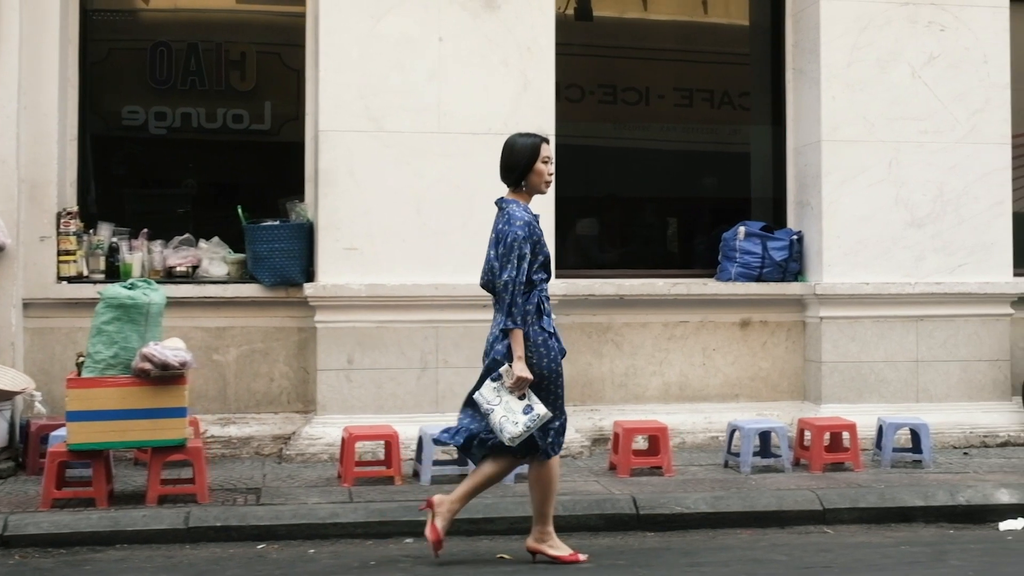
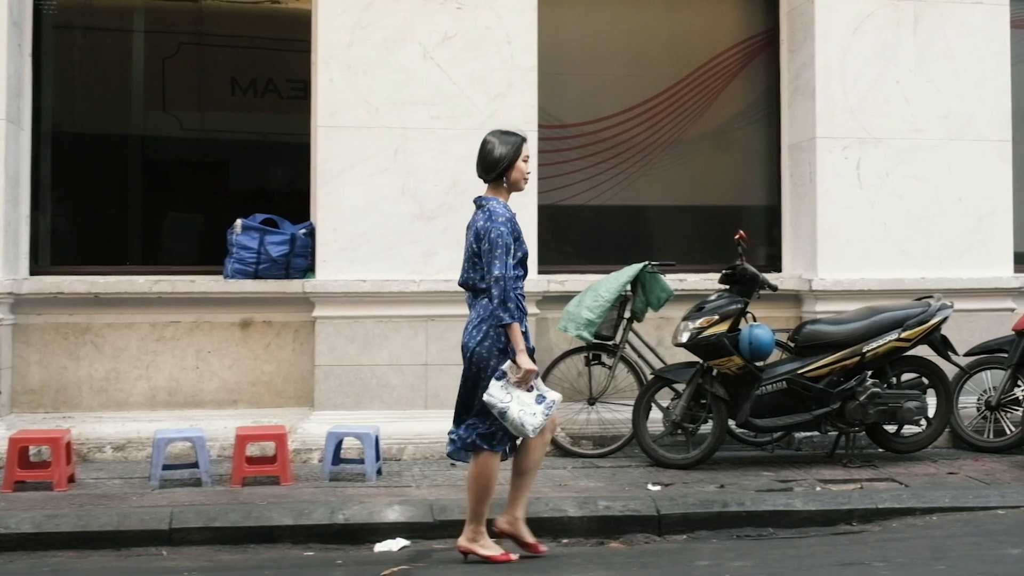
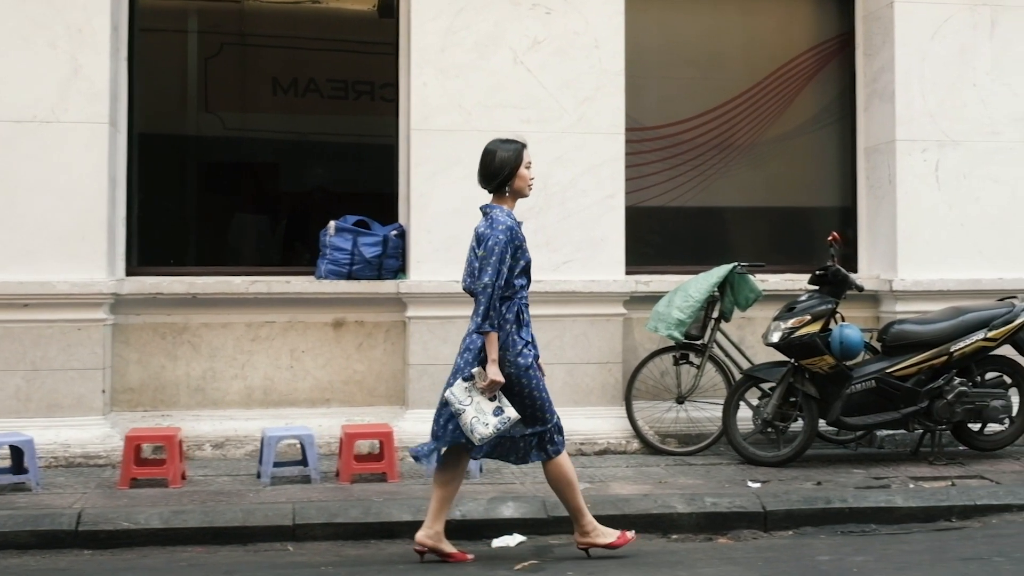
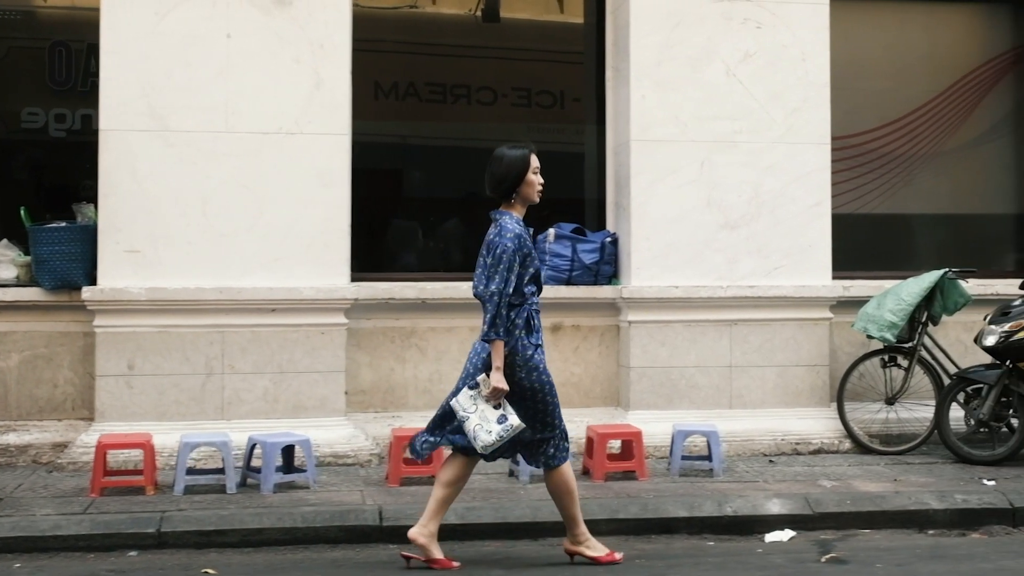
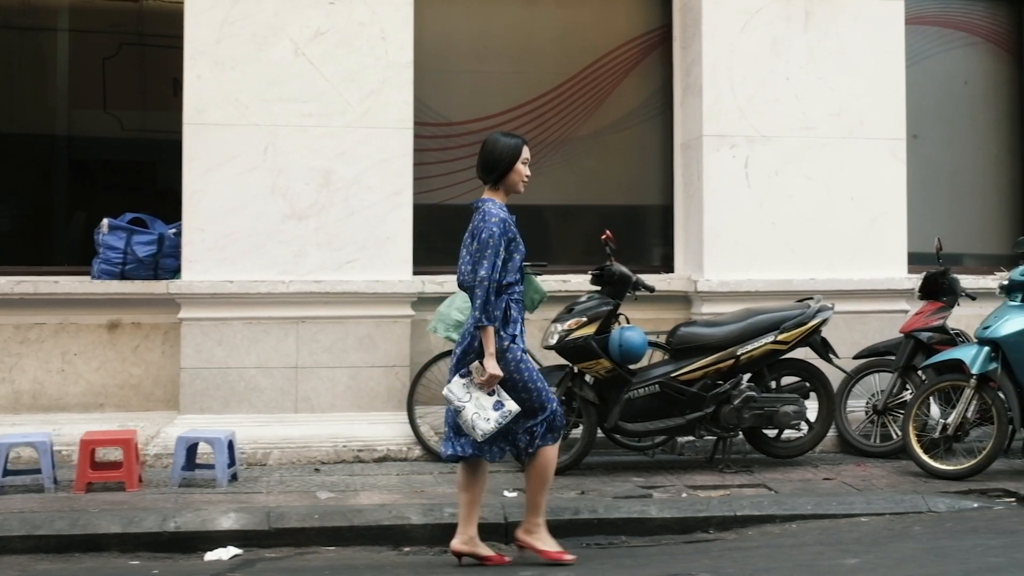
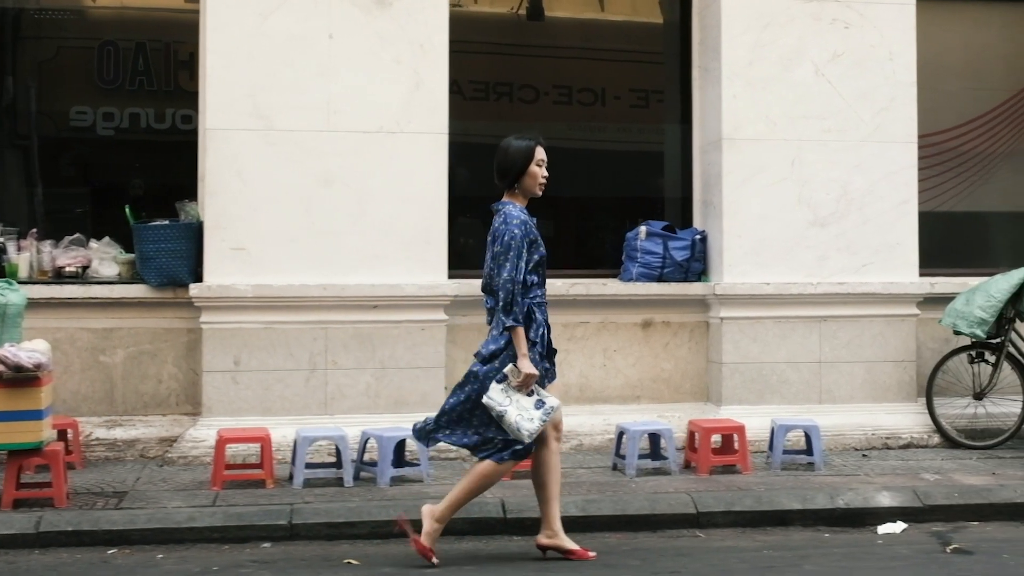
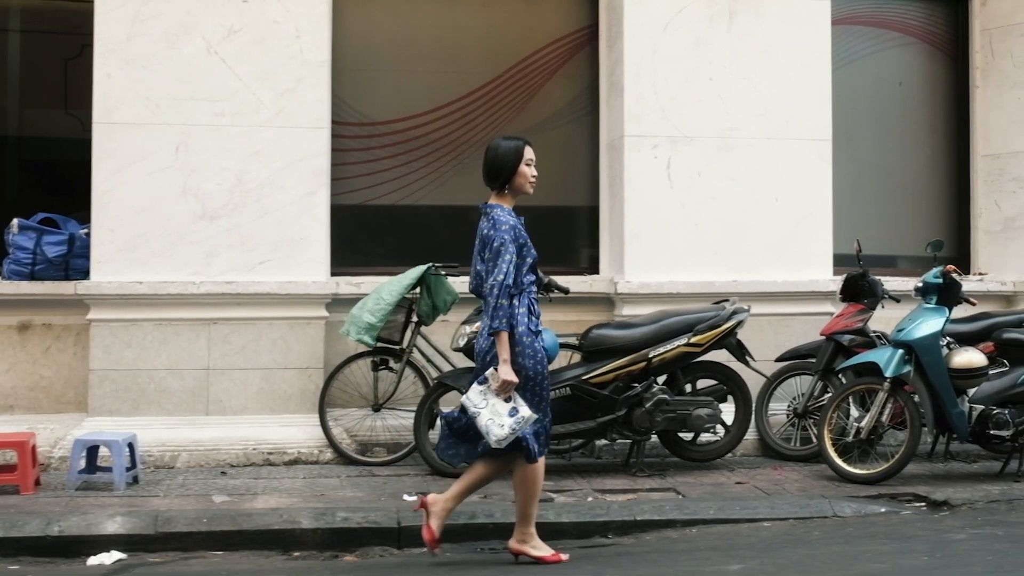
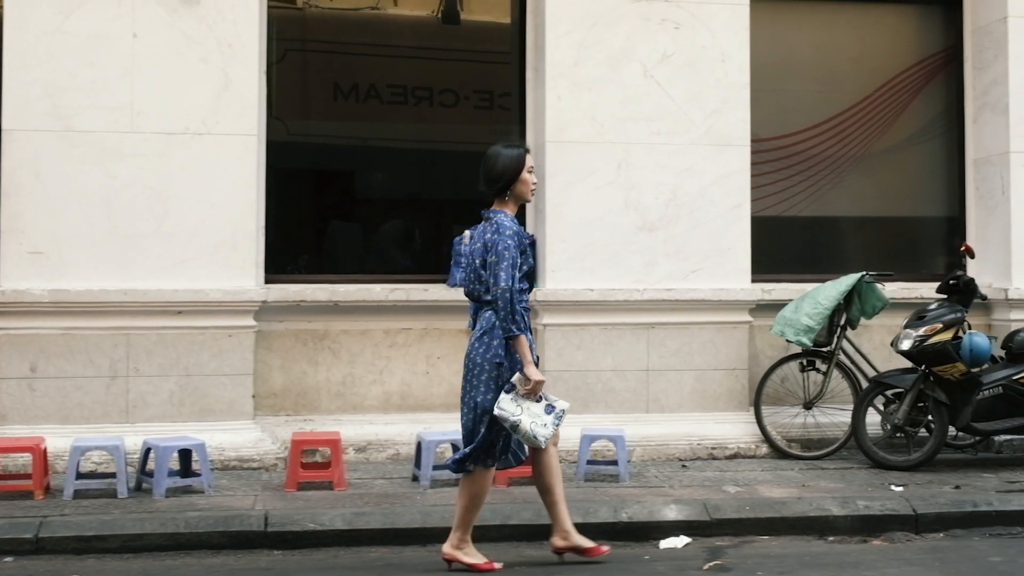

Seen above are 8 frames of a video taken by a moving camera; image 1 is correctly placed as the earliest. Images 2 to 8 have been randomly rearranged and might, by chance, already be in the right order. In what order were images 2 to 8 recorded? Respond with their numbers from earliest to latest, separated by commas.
6, 4, 8, 3, 2, 5, 7
